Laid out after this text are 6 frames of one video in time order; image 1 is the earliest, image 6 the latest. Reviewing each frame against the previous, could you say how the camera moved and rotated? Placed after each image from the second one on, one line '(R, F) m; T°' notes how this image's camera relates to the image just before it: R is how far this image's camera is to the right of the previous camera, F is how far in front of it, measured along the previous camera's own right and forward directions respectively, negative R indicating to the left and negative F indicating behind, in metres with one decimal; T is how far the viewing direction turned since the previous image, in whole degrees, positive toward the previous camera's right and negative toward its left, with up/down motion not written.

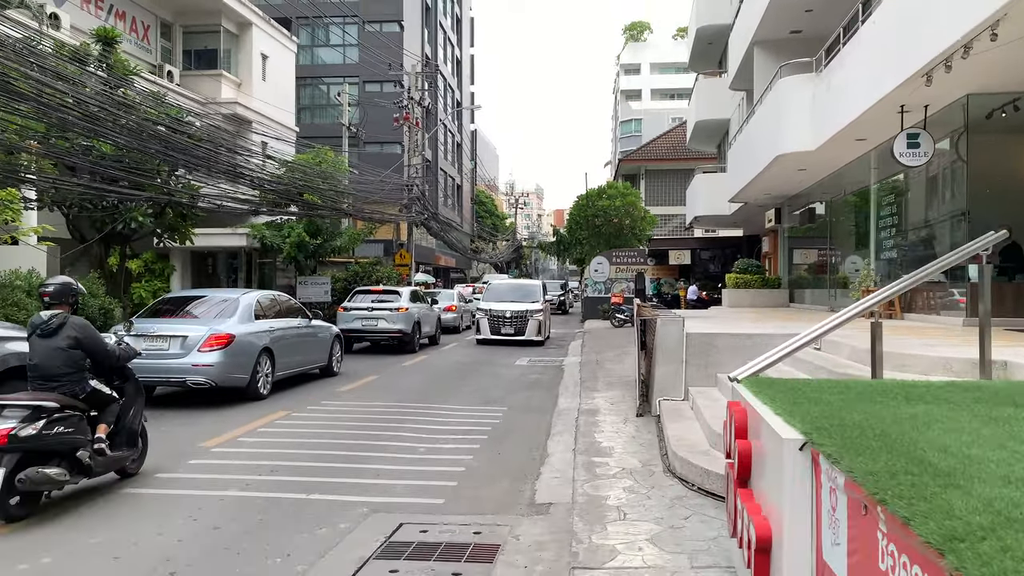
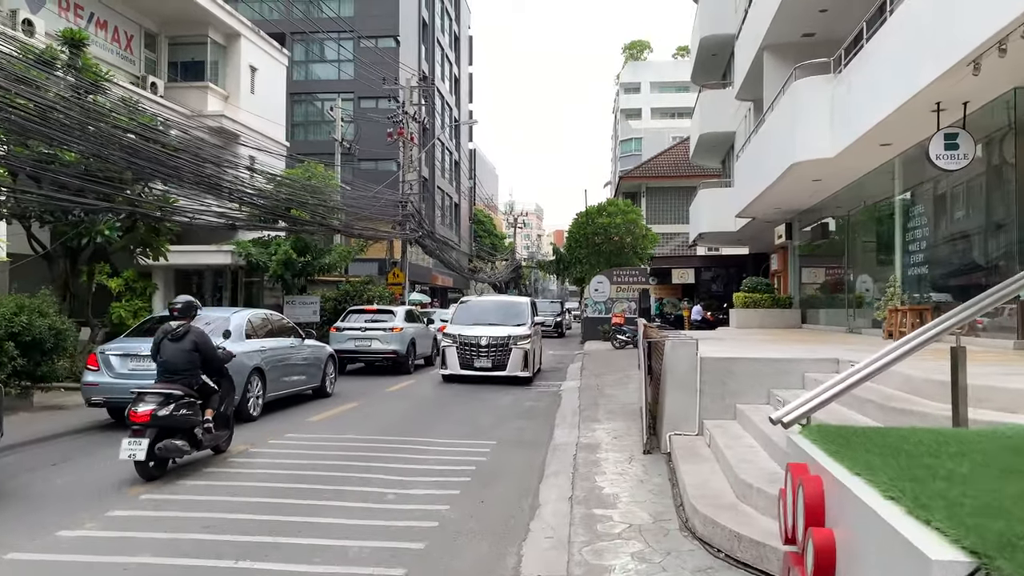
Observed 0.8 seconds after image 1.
(+0.1, +1.0) m; 0°
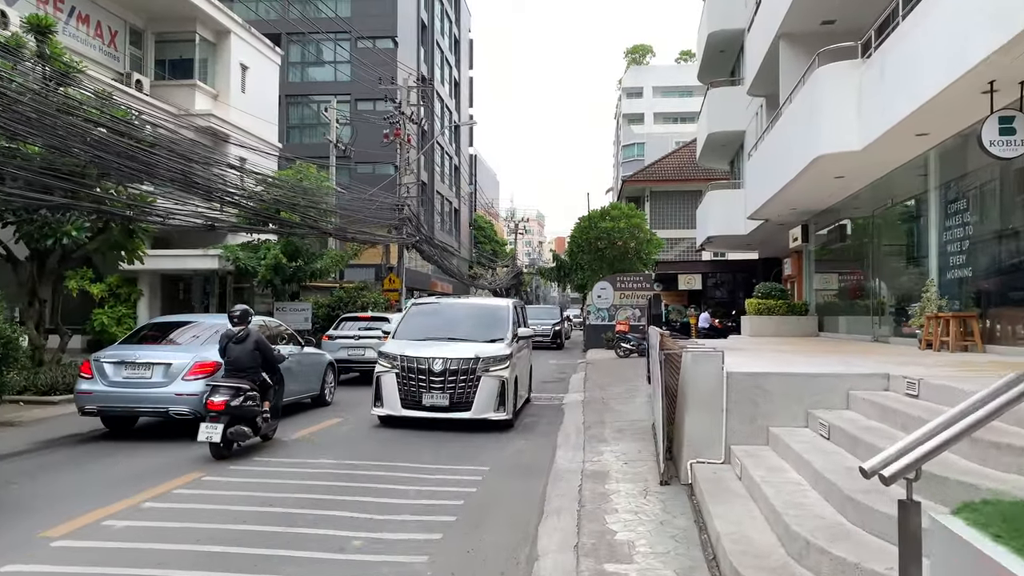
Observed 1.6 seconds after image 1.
(0.0, +0.9) m; 0°
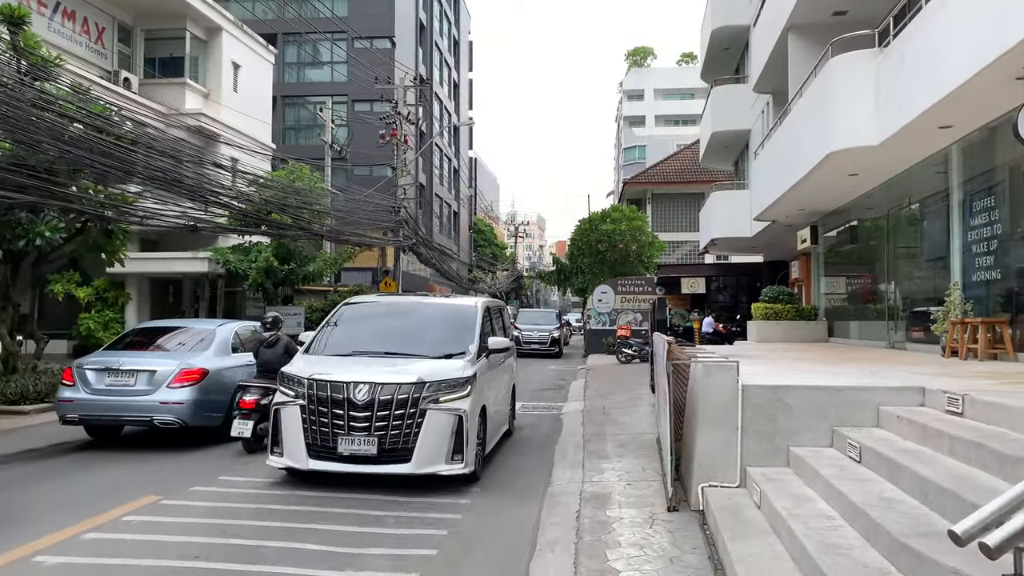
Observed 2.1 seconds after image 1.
(+0.1, +0.6) m; 0°
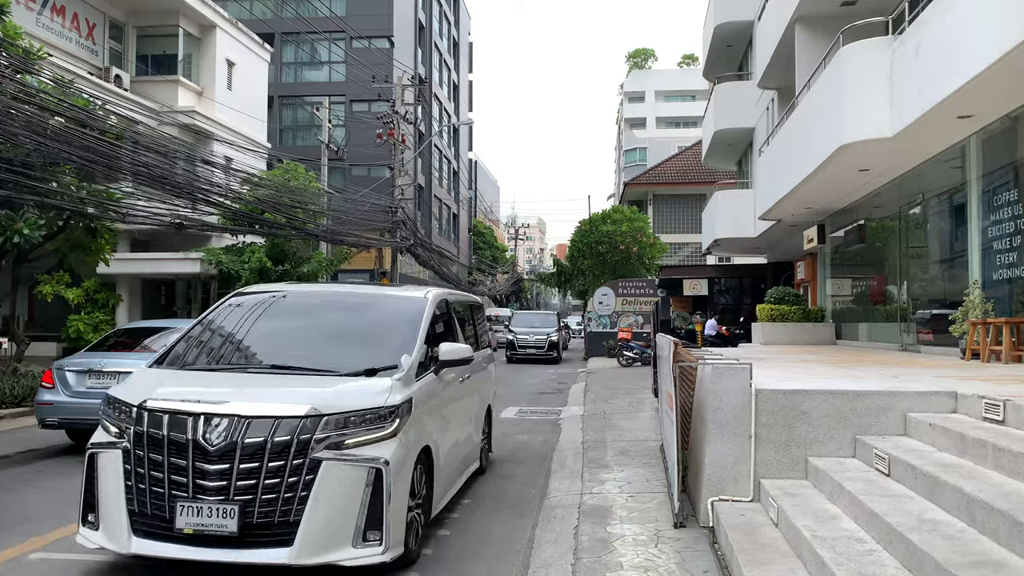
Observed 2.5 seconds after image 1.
(0.0, +0.4) m; 0°
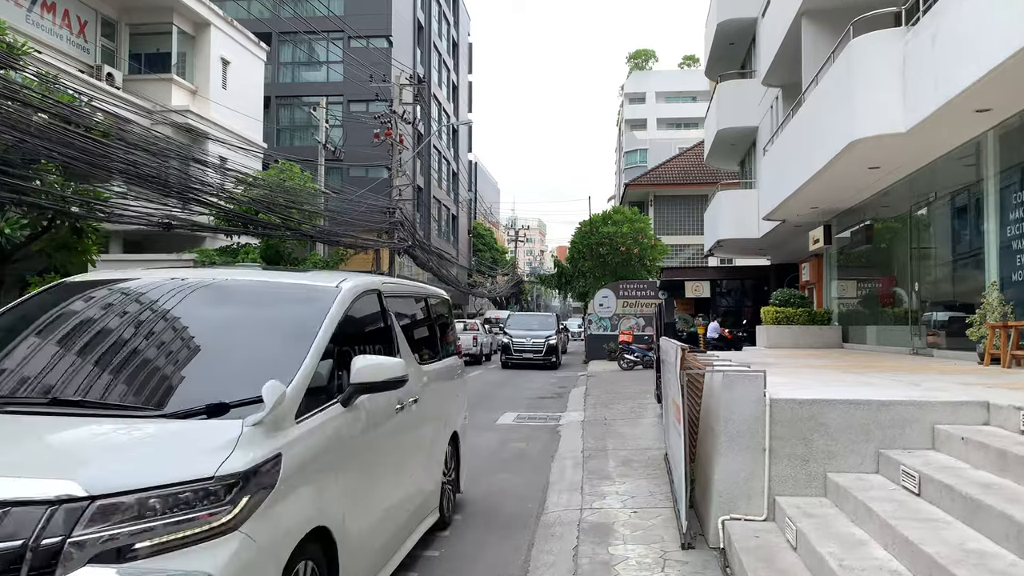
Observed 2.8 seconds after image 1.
(0.0, +0.4) m; 0°
